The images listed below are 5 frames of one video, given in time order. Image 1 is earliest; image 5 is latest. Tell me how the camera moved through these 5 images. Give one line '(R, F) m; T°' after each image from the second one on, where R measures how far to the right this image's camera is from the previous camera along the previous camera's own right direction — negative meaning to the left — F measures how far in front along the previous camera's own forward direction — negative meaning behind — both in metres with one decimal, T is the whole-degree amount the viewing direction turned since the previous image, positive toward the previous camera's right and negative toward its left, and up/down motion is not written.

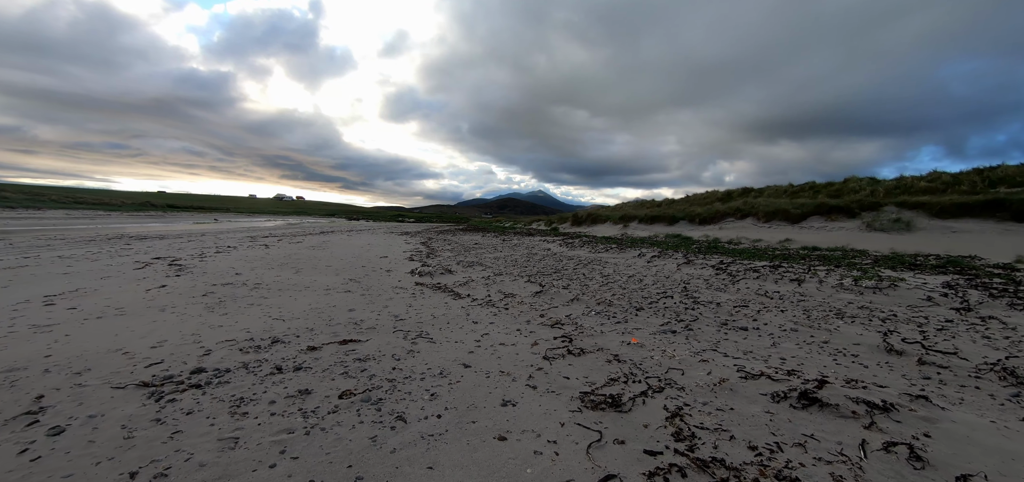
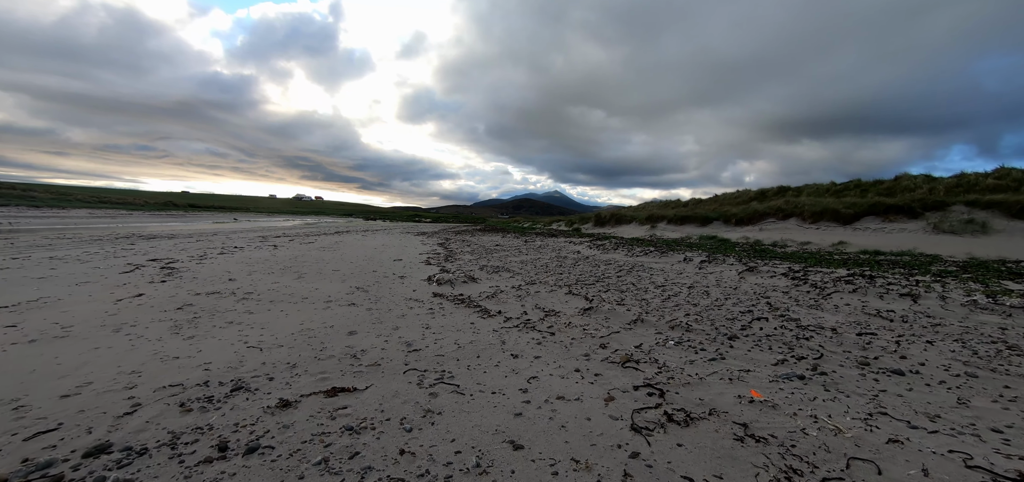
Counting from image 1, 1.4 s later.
(-0.5, +1.7) m; -2°
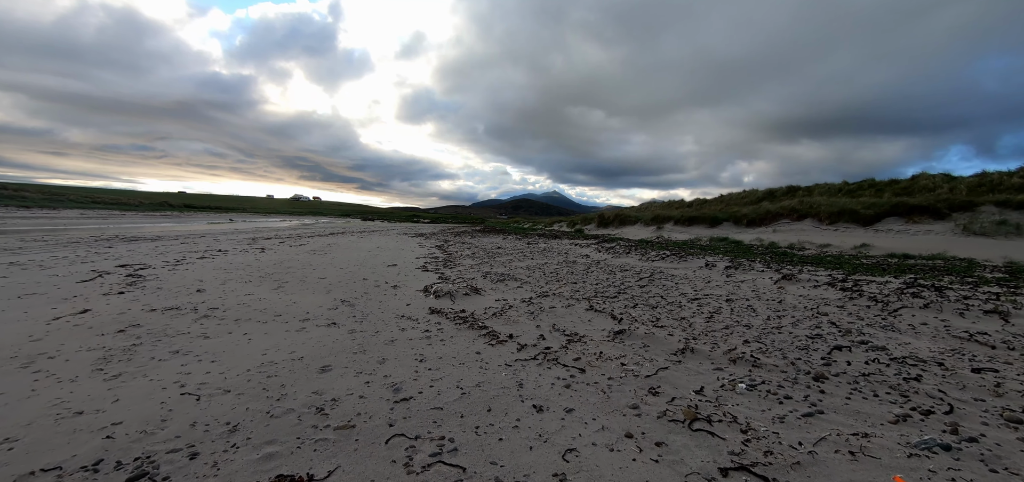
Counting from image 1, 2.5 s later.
(-0.2, +1.2) m; 0°
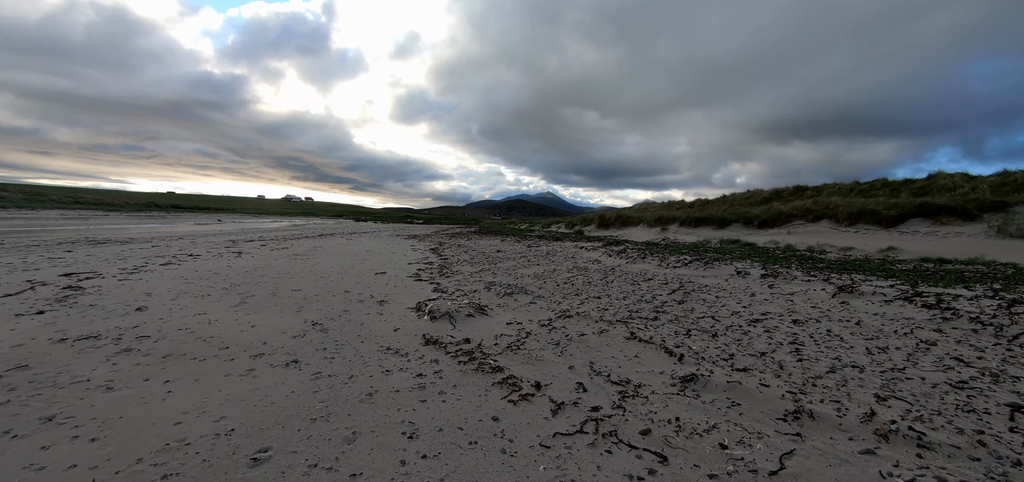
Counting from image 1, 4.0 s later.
(-0.3, +1.6) m; +1°
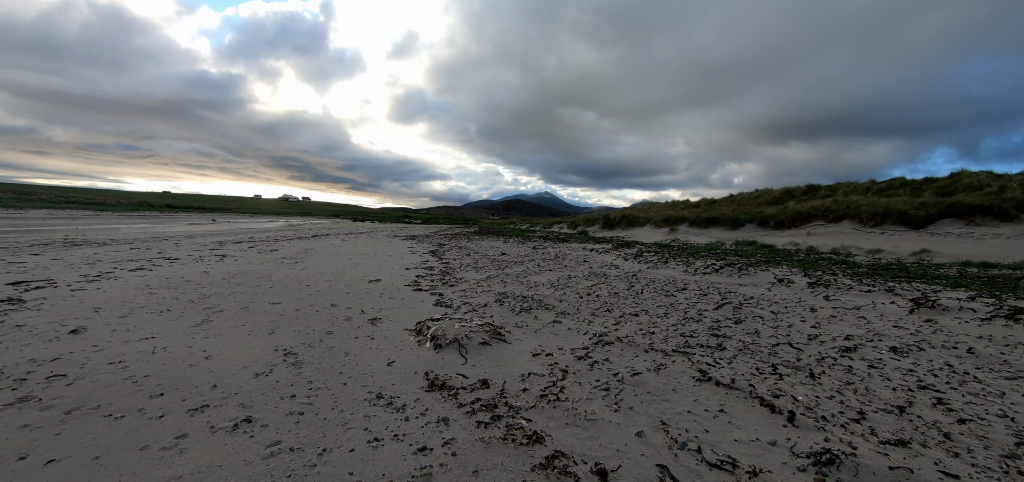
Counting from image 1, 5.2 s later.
(-0.4, +1.3) m; 0°
